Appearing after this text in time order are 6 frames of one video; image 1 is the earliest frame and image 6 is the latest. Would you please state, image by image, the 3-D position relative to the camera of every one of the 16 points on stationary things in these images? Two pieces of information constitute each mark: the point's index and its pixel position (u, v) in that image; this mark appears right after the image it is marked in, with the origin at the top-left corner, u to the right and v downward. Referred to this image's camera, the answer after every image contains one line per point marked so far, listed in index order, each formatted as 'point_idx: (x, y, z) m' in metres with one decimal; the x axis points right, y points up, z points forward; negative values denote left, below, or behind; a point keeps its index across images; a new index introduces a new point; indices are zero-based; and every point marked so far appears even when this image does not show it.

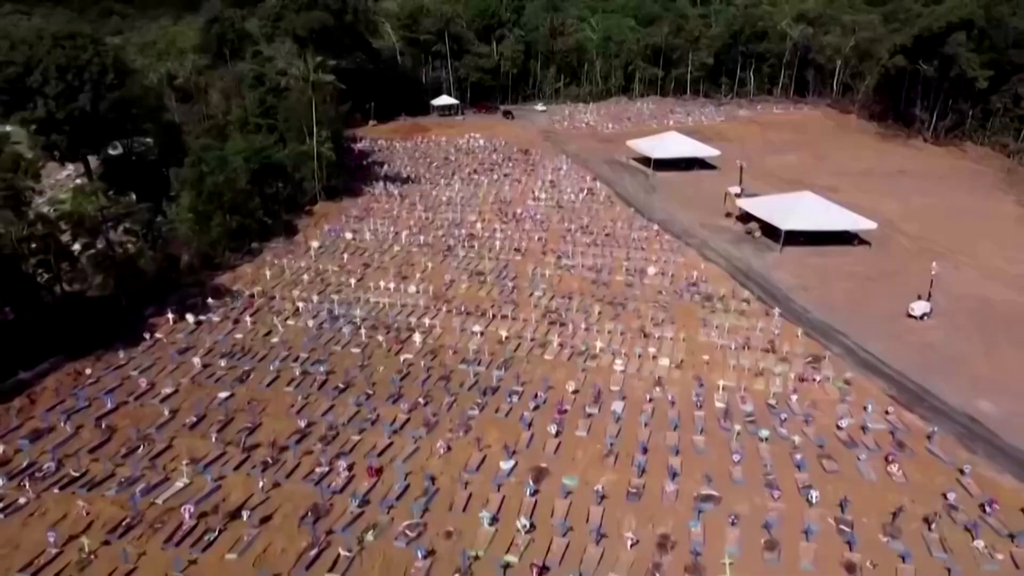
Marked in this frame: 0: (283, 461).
0: (-3.8, -2.9, +13.5) m
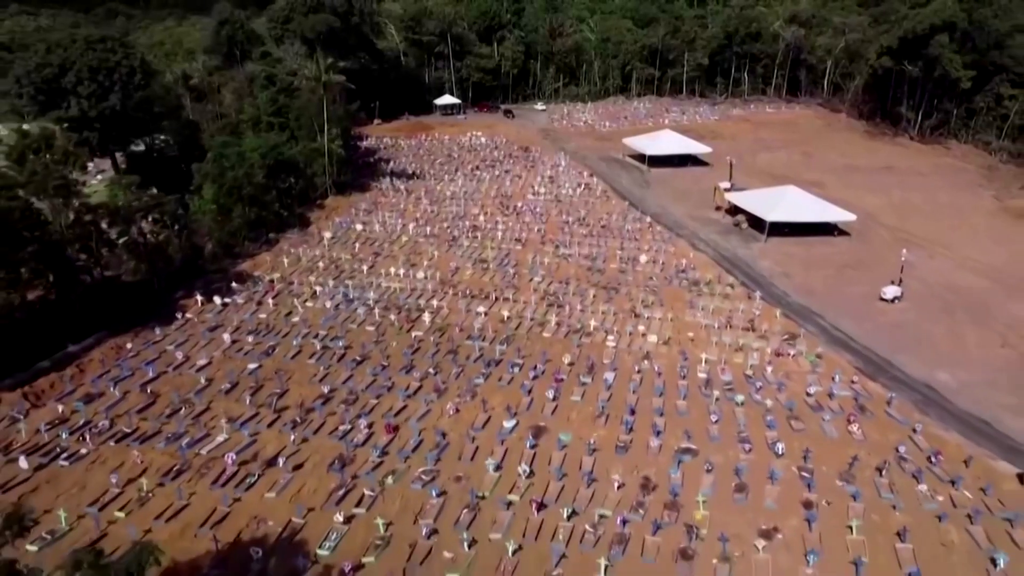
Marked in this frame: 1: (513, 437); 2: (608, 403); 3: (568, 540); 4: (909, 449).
0: (-3.8, -2.4, +15.1) m
1: (0.0, -2.7, +14.6) m
2: (+1.9, -2.3, +16.0) m
3: (+0.8, -3.7, +11.8) m
4: (+7.2, -2.9, +14.5) m
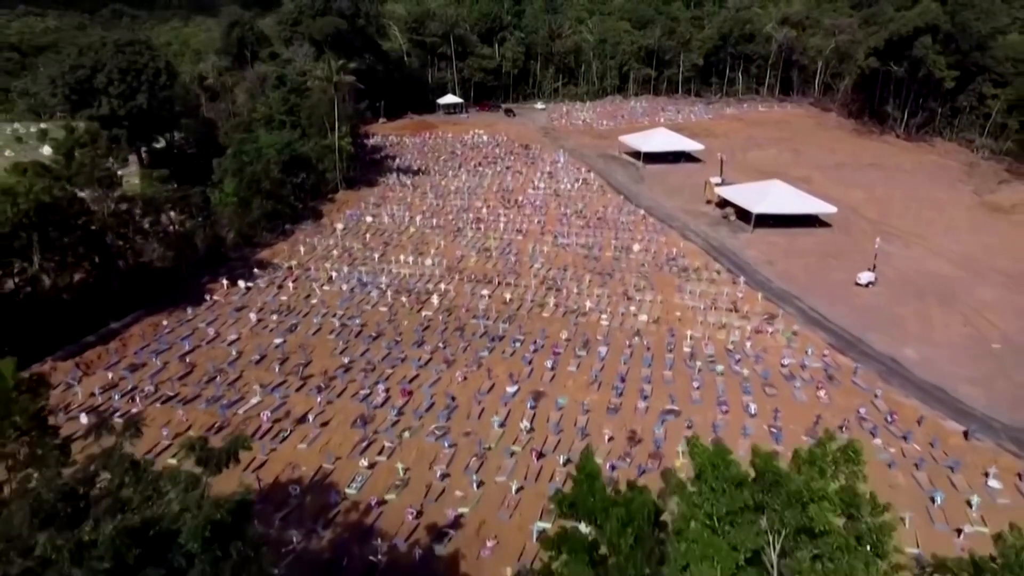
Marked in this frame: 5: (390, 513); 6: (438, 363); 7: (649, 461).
0: (-3.7, -2.0, +16.9) m
1: (+0.1, -2.3, +16.3) m
2: (+2.0, -1.9, +17.7) m
3: (+0.9, -3.3, +13.5) m
4: (+7.2, -2.5, +16.3) m
5: (-1.9, -3.5, +12.6) m
6: (-1.6, -1.7, +18.0) m
7: (+2.4, -3.1, +14.2) m
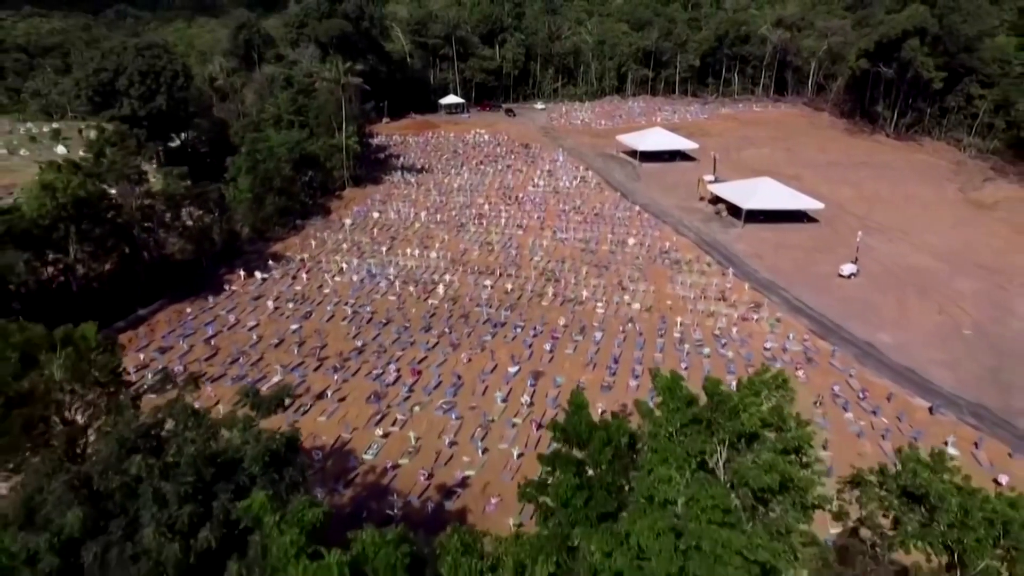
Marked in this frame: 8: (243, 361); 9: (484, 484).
0: (-3.7, -1.7, +18.3) m
1: (+0.1, -2.0, +17.7) m
2: (+2.0, -1.6, +19.1) m
3: (+0.9, -3.0, +14.9) m
4: (+7.3, -2.2, +17.7) m
5: (-1.9, -3.3, +14.0) m
6: (-1.6, -1.4, +19.4) m
7: (+2.5, -2.8, +15.6) m
8: (-6.1, -1.7, +18.3) m
9: (-0.5, -3.4, +13.8) m
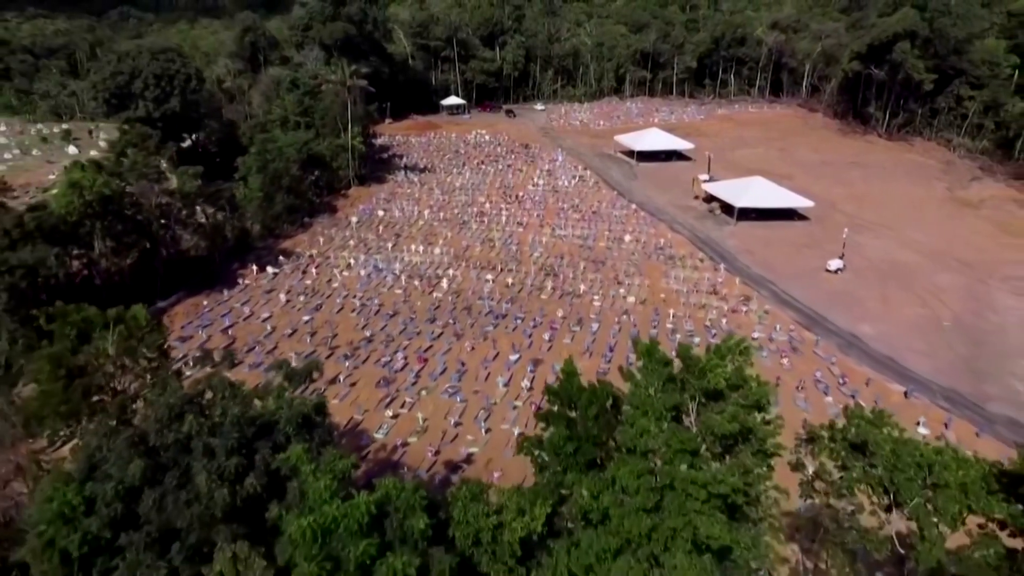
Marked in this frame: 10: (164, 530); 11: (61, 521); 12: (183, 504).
0: (-3.7, -1.6, +19.3) m
1: (+0.1, -1.8, +18.8) m
2: (+2.0, -1.4, +20.2) m
3: (+0.9, -2.8, +16.0) m
4: (+7.3, -2.0, +18.7) m
5: (-1.9, -3.1, +15.1) m
6: (-1.6, -1.2, +20.4) m
7: (+2.5, -2.6, +16.7) m
8: (-6.1, -1.5, +19.4) m
9: (-0.5, -3.2, +14.8) m
10: (-3.5, -2.5, +8.2) m
11: (-4.6, -2.4, +8.0) m
12: (-3.2, -2.1, +7.9) m
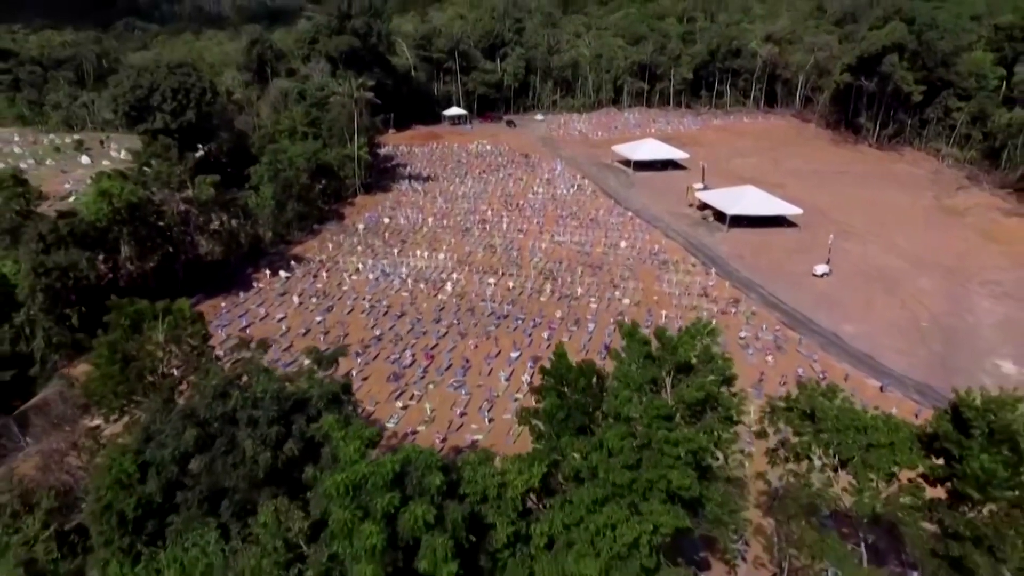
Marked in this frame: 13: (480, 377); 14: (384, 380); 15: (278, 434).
0: (-3.7, -1.6, +20.6) m
1: (+0.1, -1.8, +20.0) m
2: (+2.0, -1.4, +21.5) m
3: (+0.9, -2.8, +17.2) m
4: (+7.3, -2.1, +20.0) m
5: (-1.8, -3.1, +16.4) m
6: (-1.6, -1.3, +21.7) m
7: (+2.5, -2.6, +17.9) m
8: (-6.1, -1.5, +20.7) m
9: (-0.4, -3.2, +16.1) m
10: (-3.5, -2.4, +9.4) m
11: (-4.5, -2.3, +9.3) m
12: (-3.2, -2.1, +9.2) m
13: (-0.8, -2.2, +19.1) m
14: (-3.0, -2.2, +18.9) m
15: (-2.8, -1.7, +9.5) m
